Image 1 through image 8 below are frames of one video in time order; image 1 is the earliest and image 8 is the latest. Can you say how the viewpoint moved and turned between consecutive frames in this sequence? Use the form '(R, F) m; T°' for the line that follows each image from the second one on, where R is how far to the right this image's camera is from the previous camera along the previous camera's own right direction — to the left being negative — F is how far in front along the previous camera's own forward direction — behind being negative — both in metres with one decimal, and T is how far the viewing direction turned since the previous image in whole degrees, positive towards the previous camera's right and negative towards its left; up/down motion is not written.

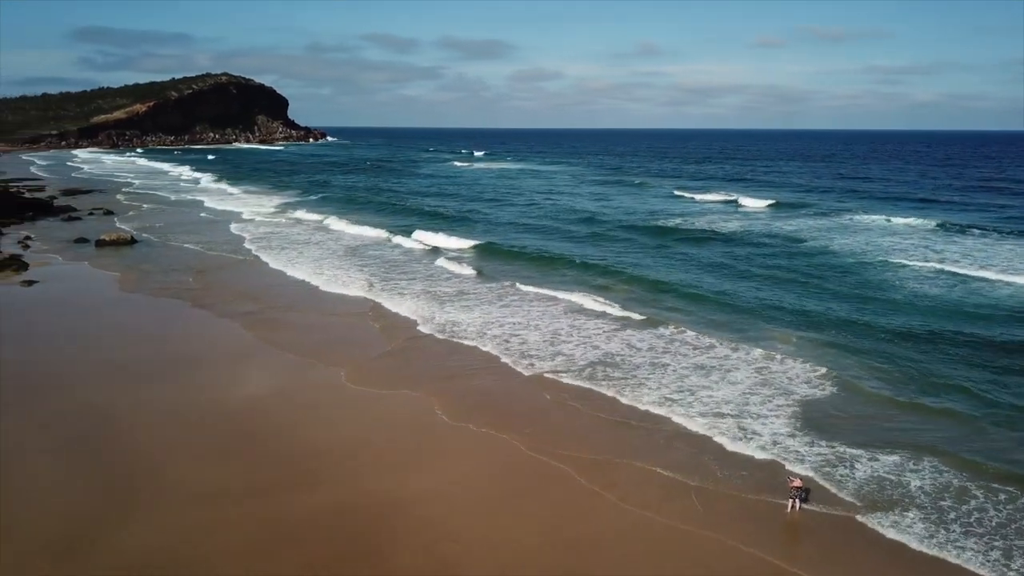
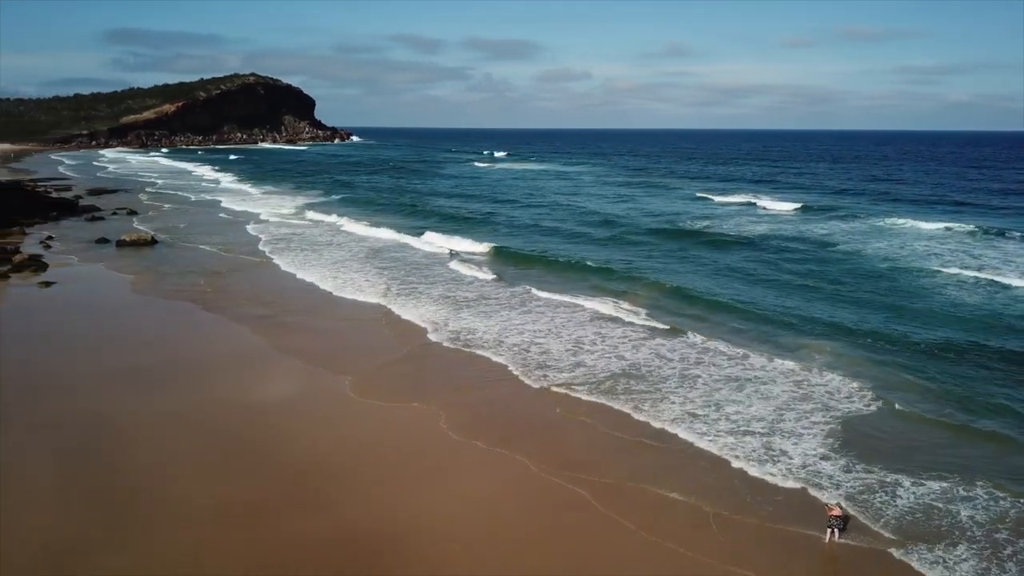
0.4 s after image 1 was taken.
(+0.1, +0.5) m; -2°
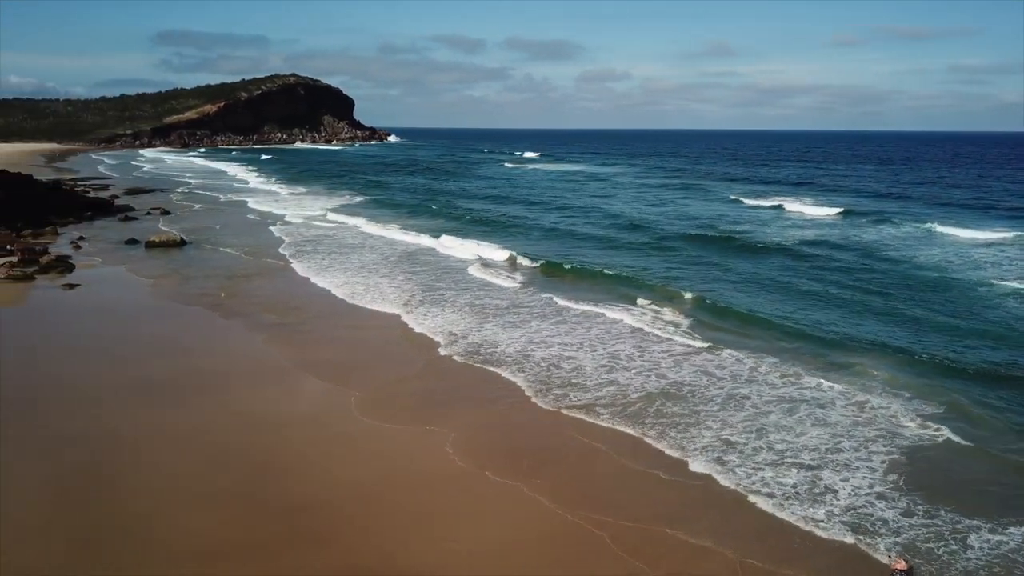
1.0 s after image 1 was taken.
(+0.1, +0.8) m; -3°
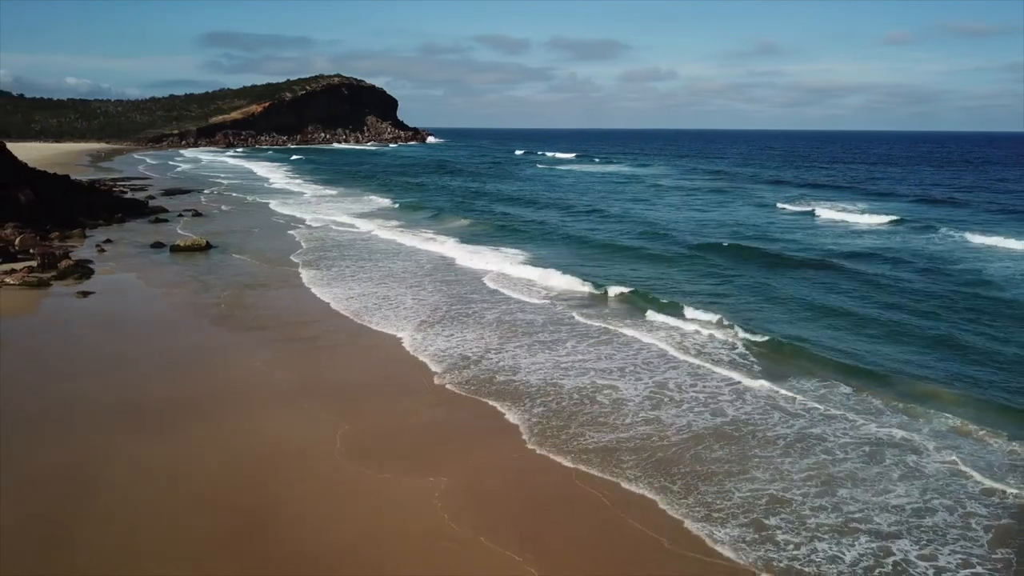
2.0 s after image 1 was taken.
(+0.2, +1.3) m; -3°
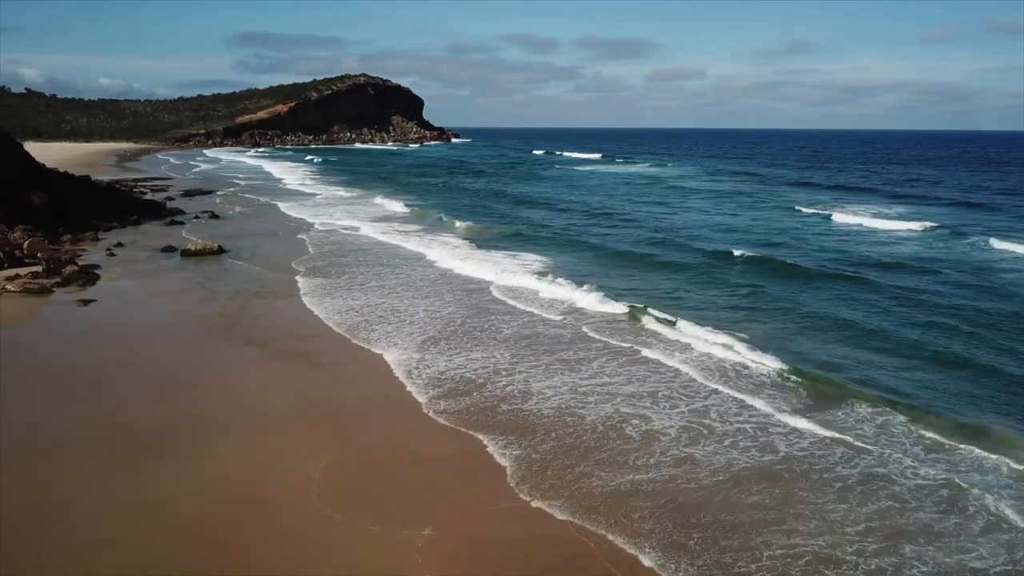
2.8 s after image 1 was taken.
(+0.1, +1.0) m; -2°
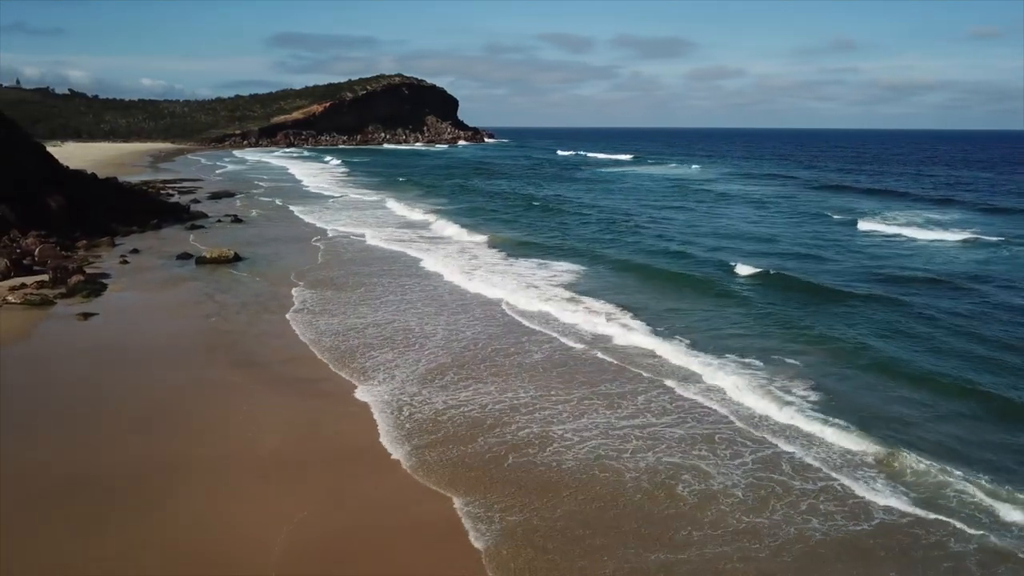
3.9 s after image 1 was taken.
(+0.2, +1.3) m; -2°
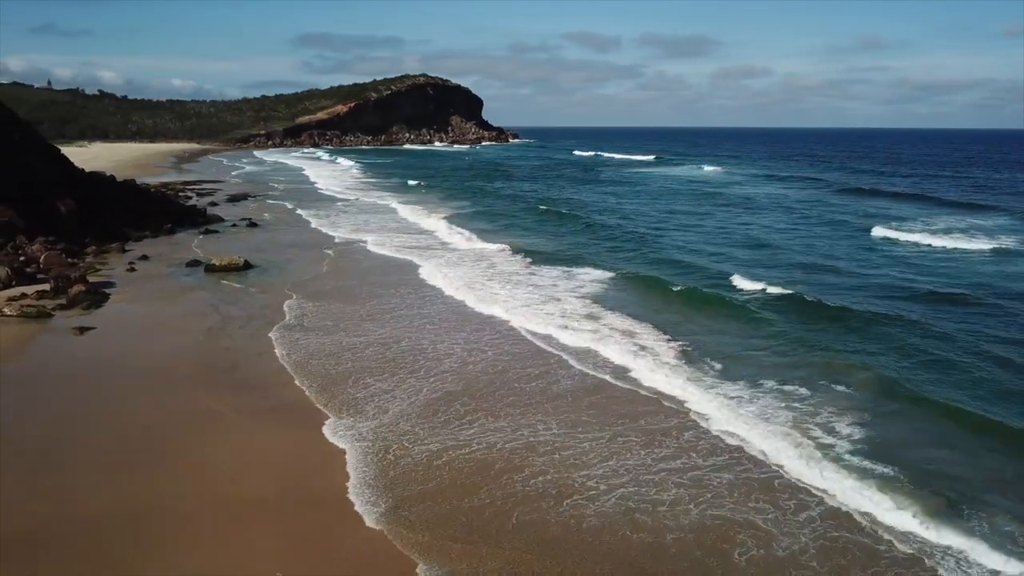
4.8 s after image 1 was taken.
(+0.1, +1.1) m; -2°
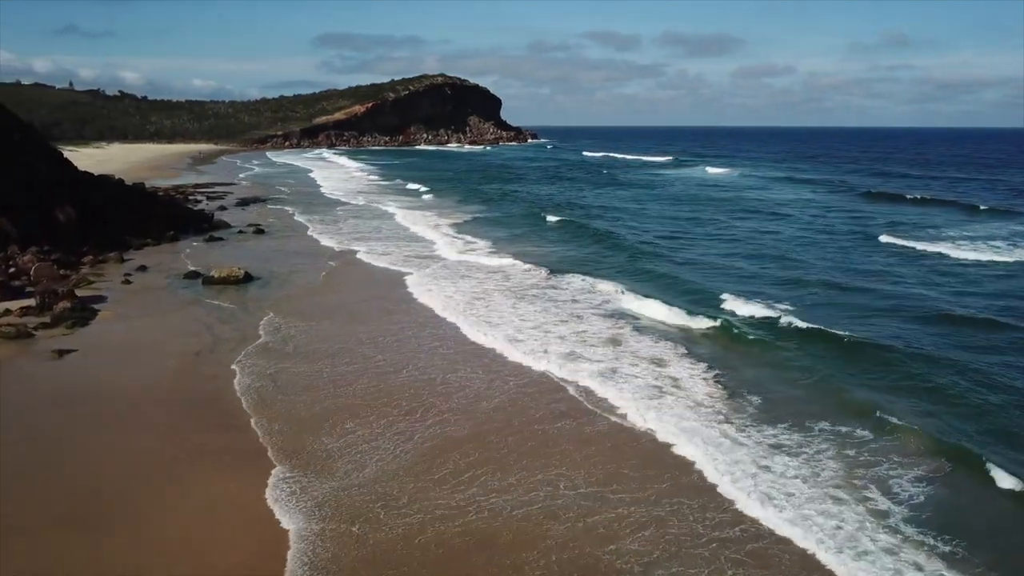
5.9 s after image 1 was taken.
(+0.1, +1.4) m; -1°
